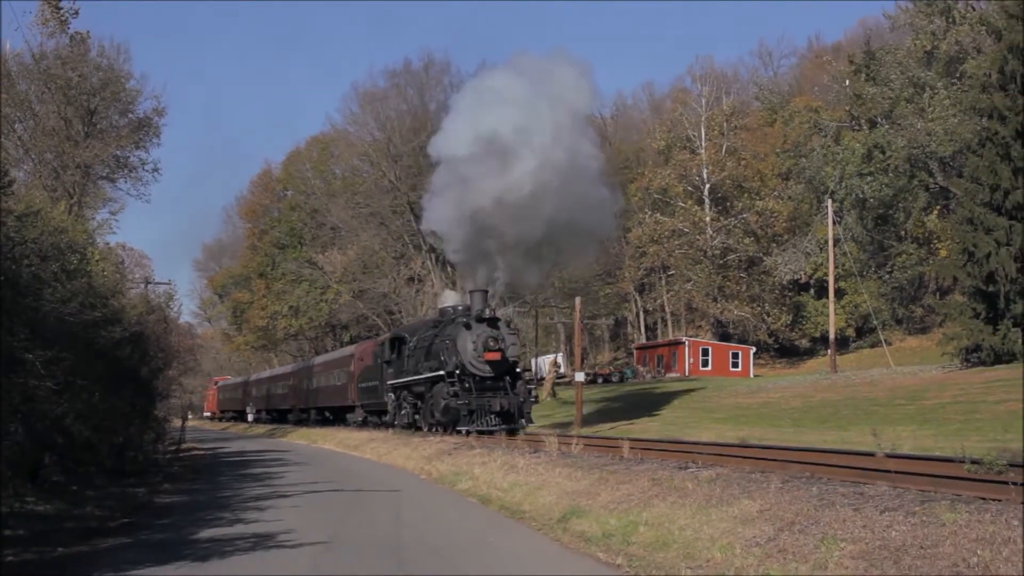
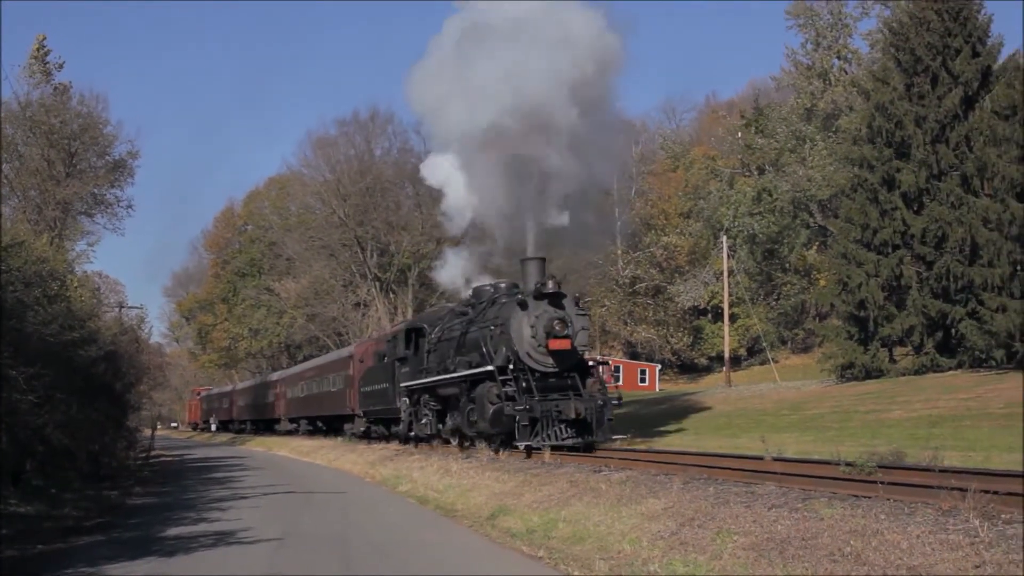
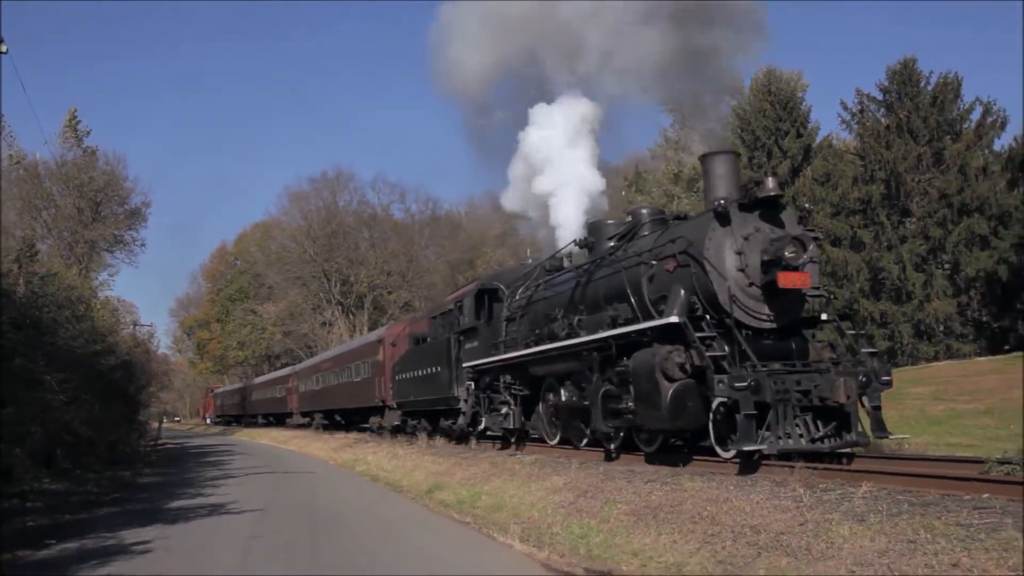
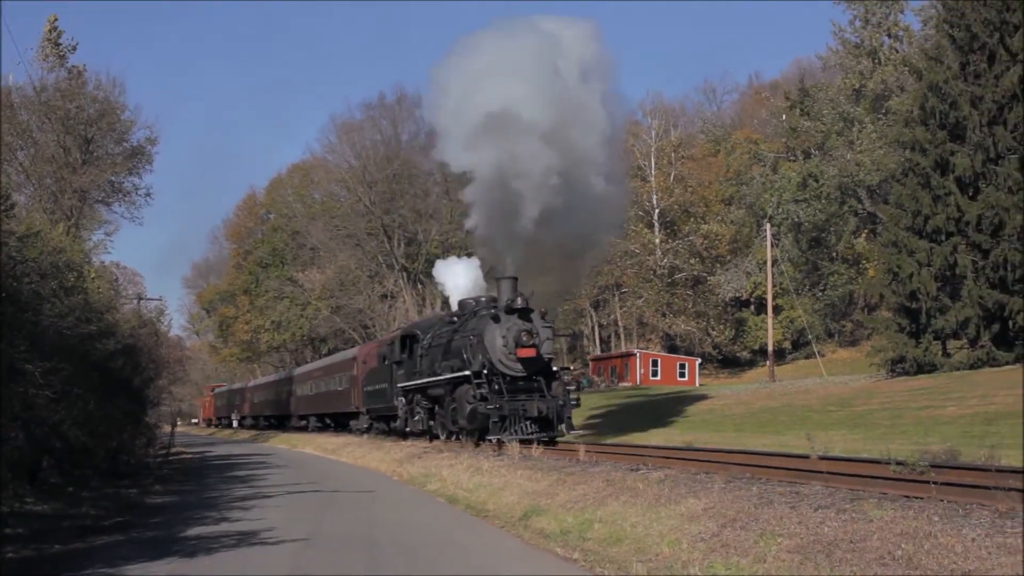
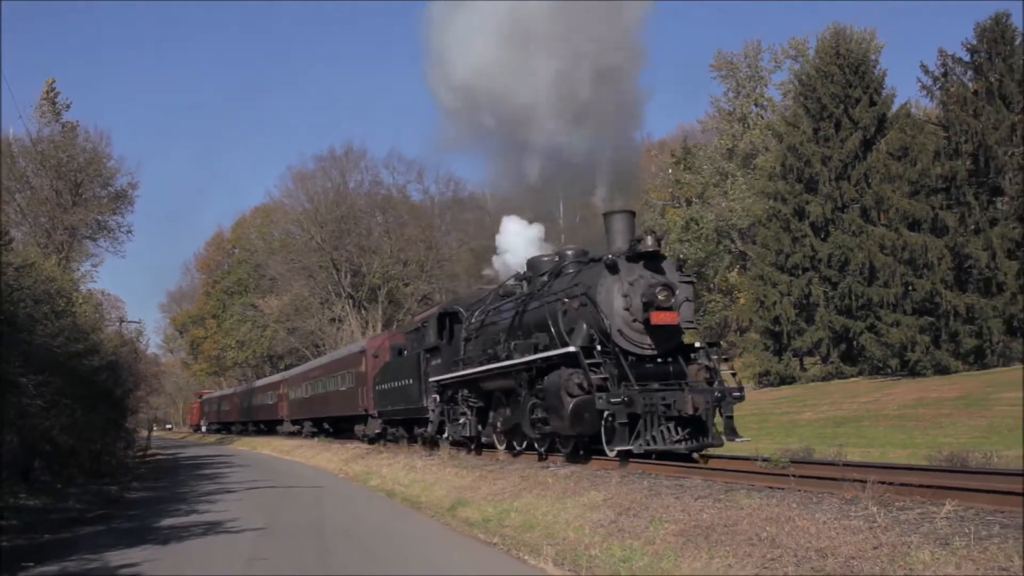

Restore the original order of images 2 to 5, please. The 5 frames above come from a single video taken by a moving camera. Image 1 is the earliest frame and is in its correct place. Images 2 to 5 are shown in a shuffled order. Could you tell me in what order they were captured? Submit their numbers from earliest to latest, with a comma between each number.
4, 2, 5, 3
